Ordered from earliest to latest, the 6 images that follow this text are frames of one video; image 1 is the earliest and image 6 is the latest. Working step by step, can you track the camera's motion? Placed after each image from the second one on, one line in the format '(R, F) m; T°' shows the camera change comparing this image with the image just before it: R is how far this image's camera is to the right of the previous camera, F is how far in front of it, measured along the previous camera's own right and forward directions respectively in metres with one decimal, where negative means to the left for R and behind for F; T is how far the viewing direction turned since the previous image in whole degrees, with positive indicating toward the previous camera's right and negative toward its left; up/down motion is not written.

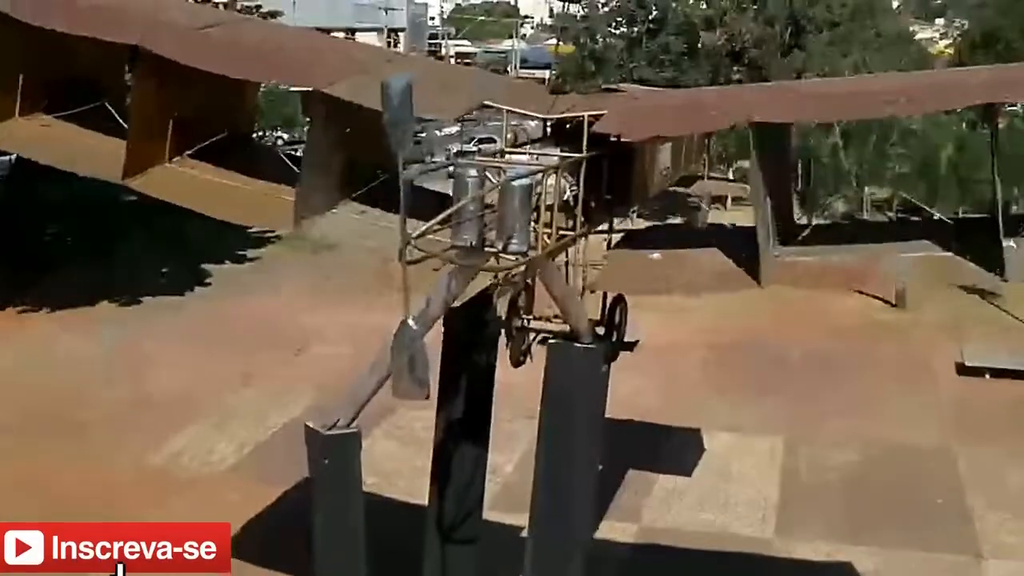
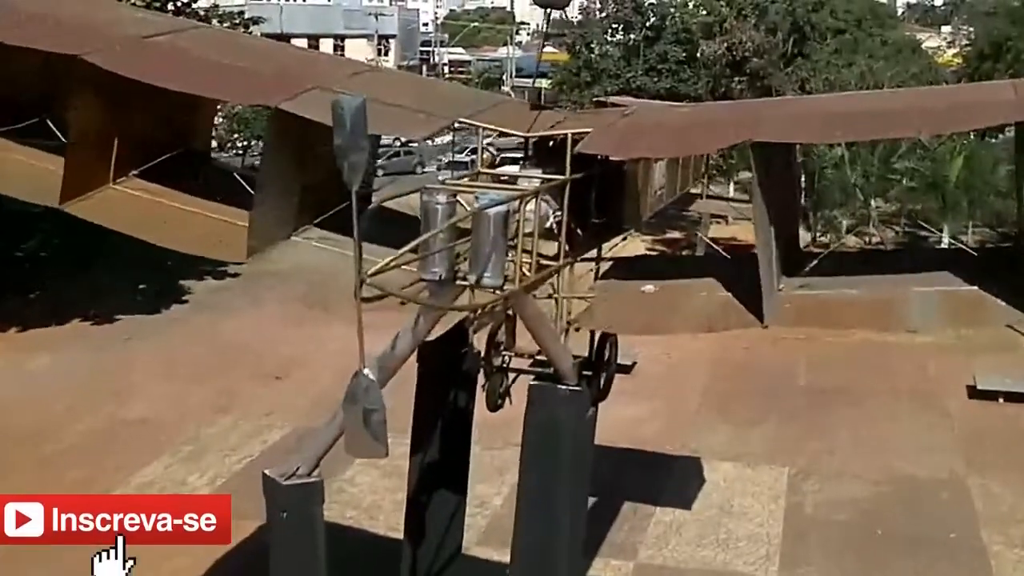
(+0.1, +0.6) m; 0°
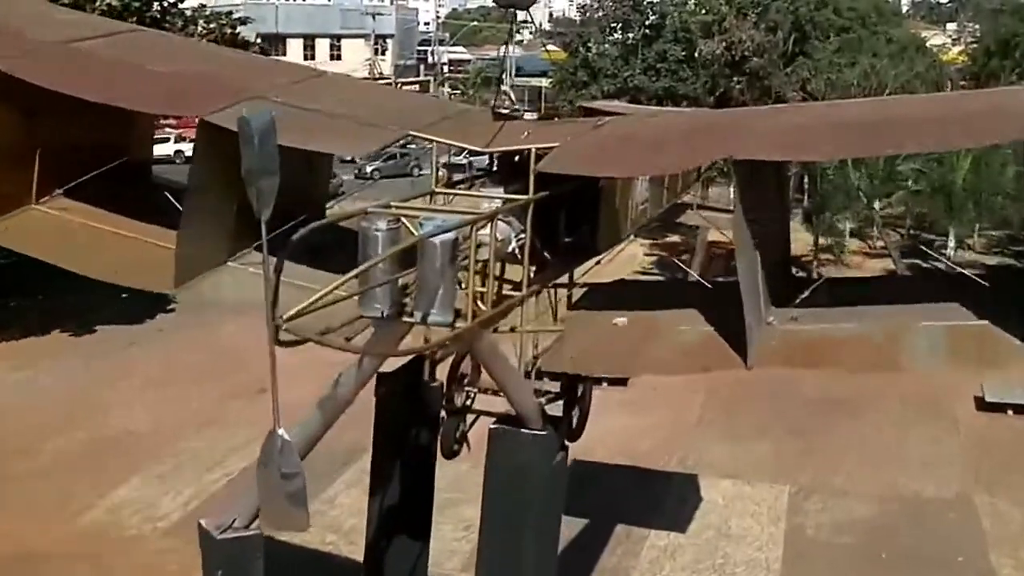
(+0.2, +0.6) m; 0°
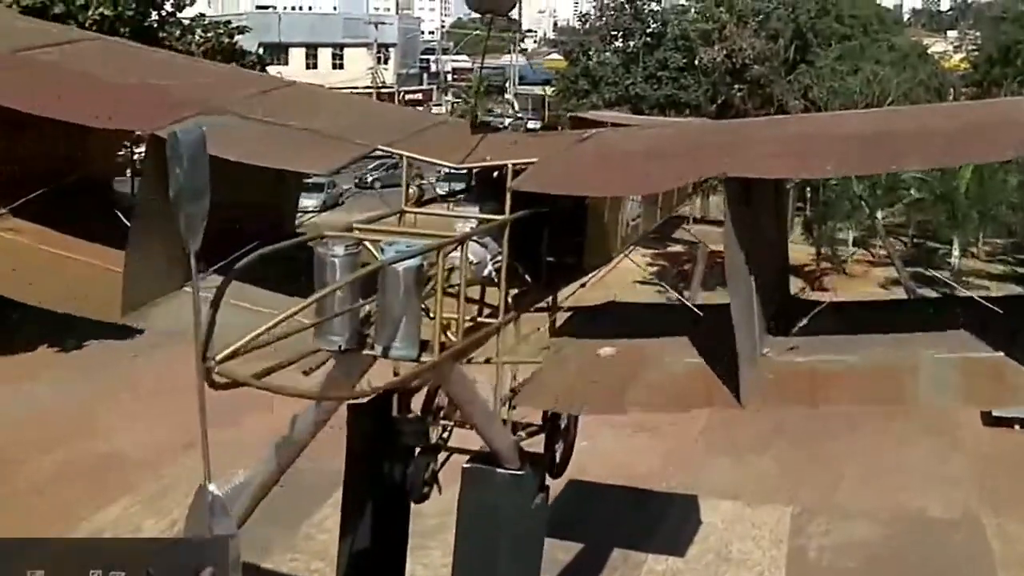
(+0.1, +0.4) m; 0°
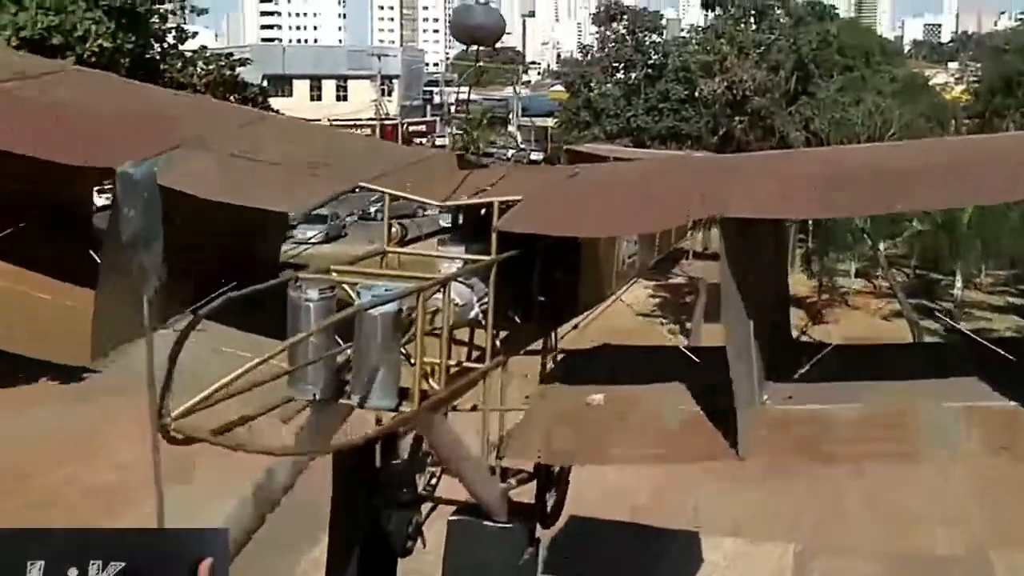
(+0.1, +0.2) m; 0°
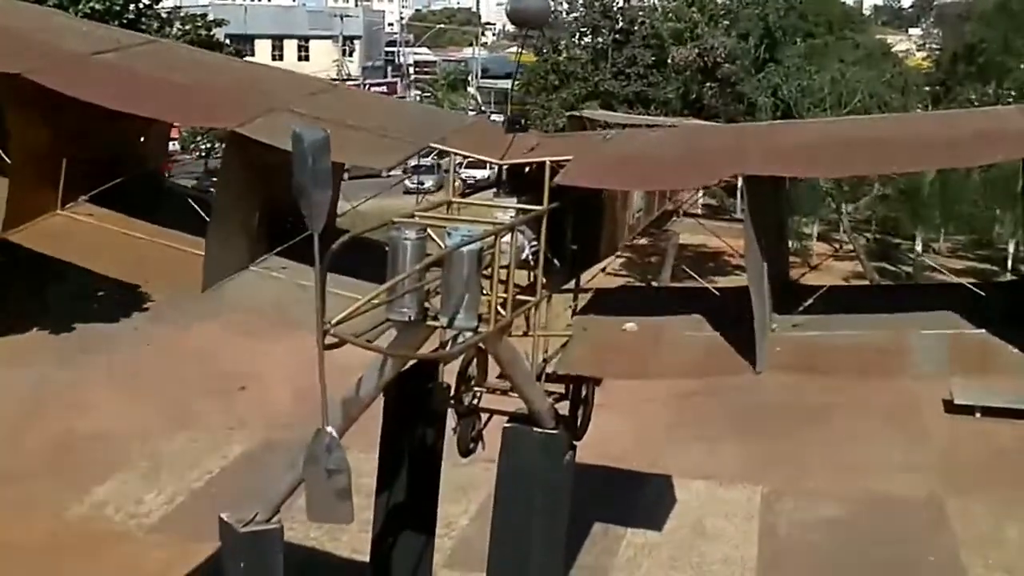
(-0.4, -0.8) m; +2°
